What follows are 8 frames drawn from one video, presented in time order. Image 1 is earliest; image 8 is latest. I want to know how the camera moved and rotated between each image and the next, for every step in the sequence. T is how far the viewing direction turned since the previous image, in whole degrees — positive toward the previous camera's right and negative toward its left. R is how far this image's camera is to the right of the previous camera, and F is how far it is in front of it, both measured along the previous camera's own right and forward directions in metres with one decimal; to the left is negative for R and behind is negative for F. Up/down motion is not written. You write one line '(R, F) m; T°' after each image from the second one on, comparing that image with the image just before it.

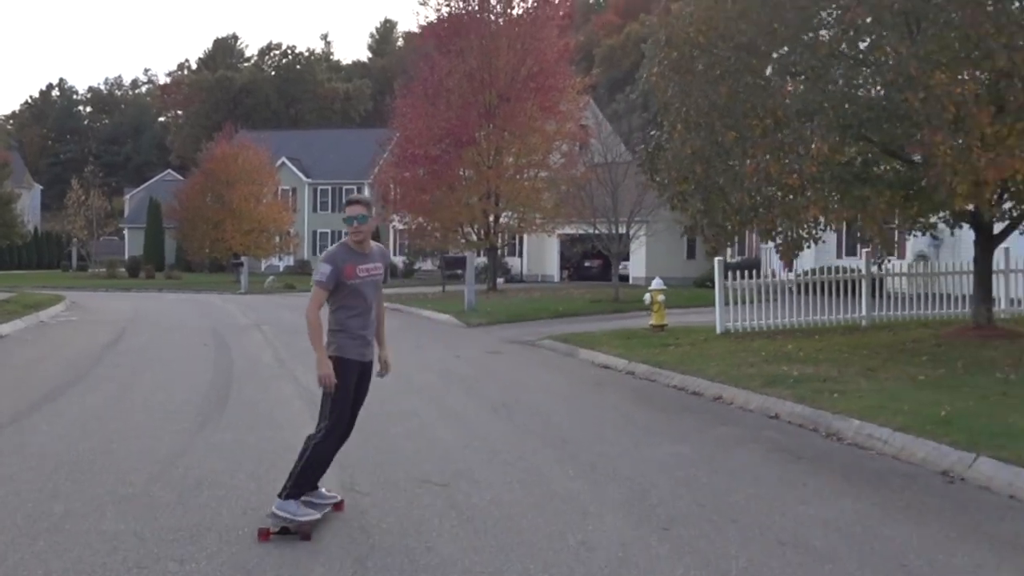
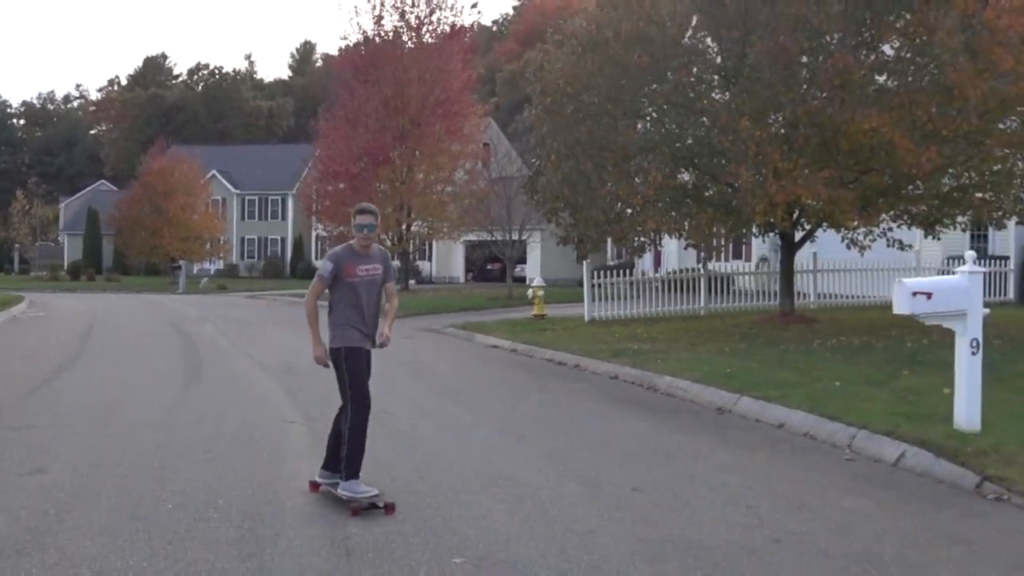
(+0.3, -3.6) m; +5°
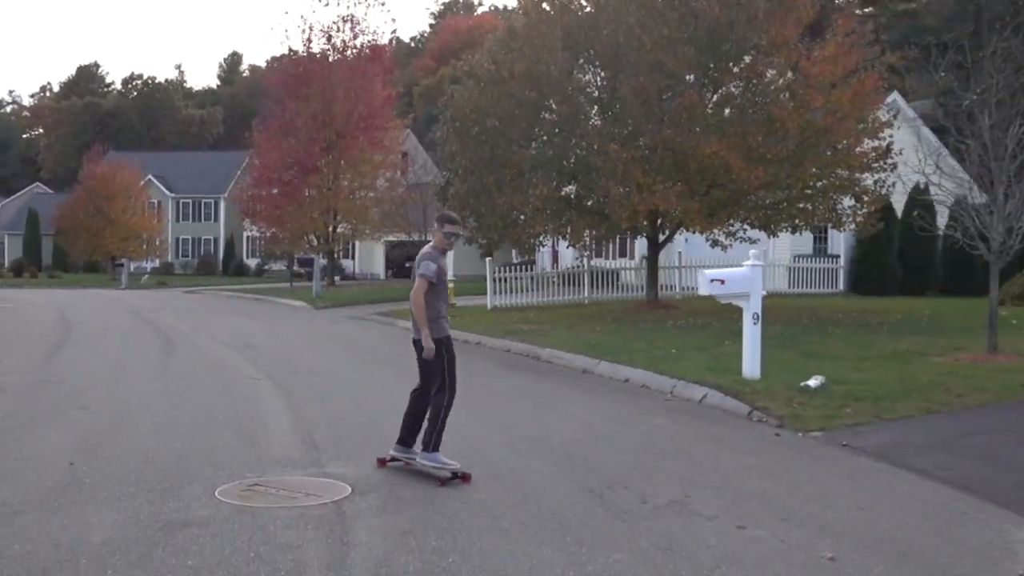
(+0.1, -3.8) m; +5°
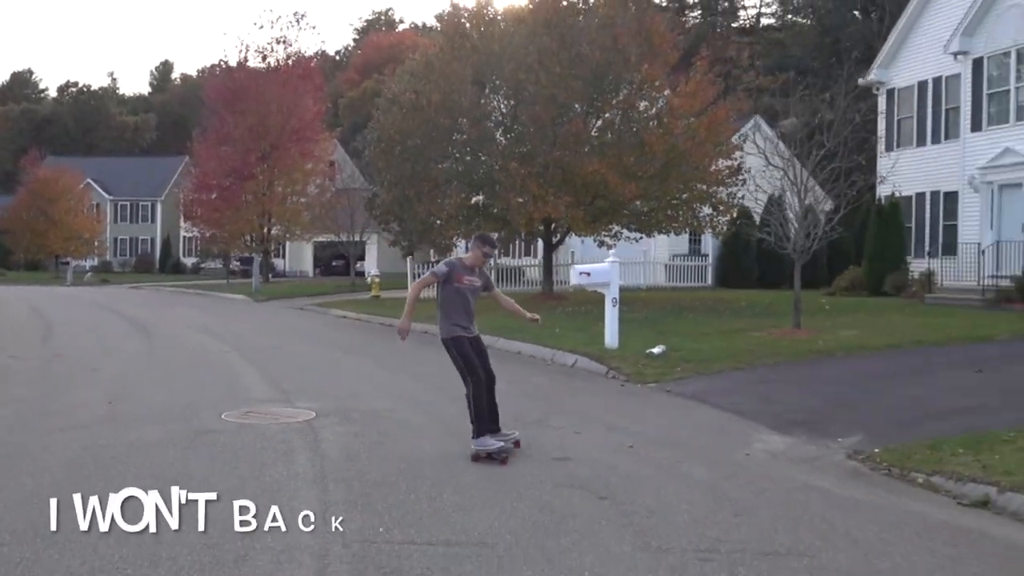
(+0.1, -4.2) m; +5°
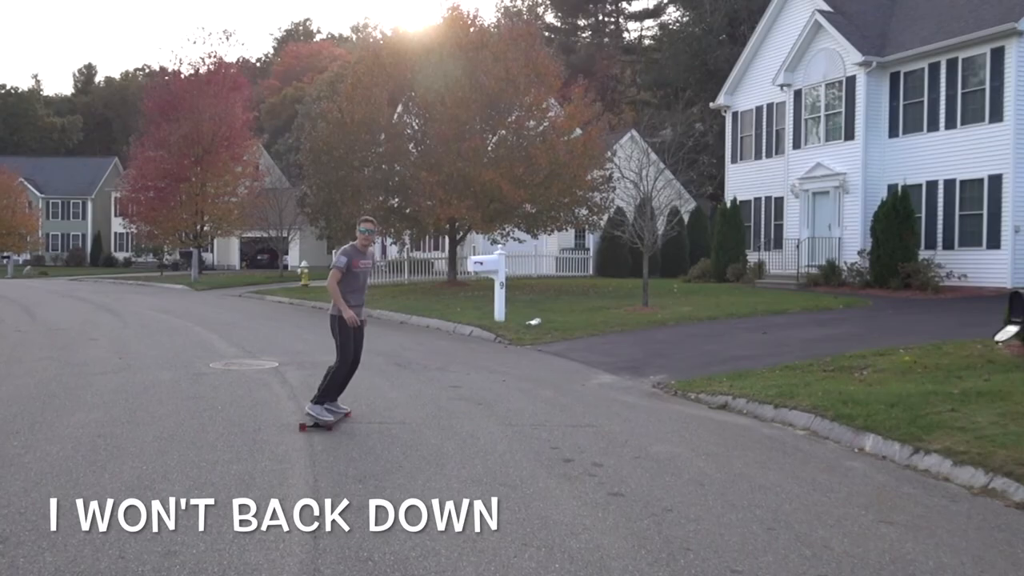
(+0.1, -5.1) m; +5°
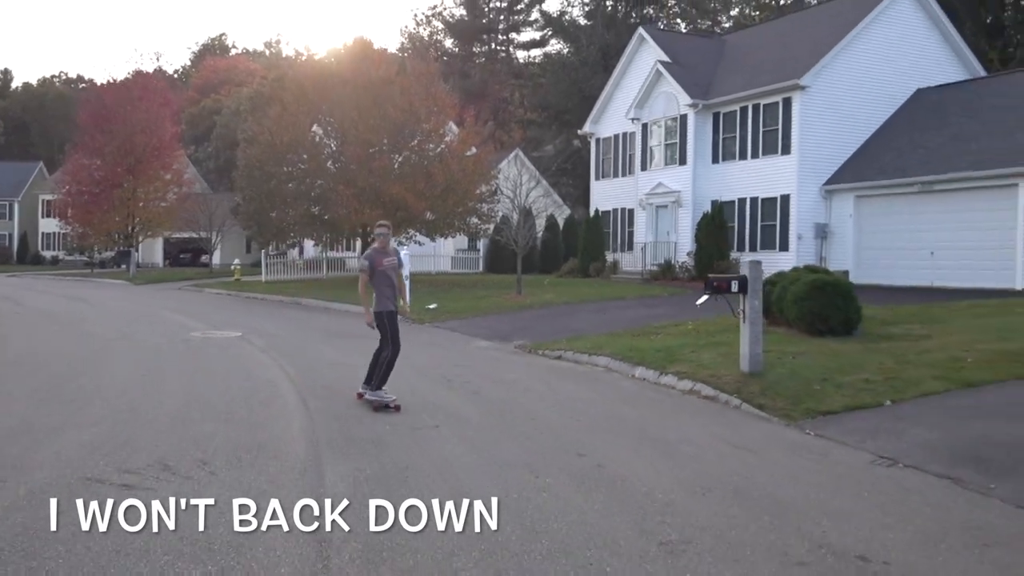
(0.0, -6.8) m; +6°
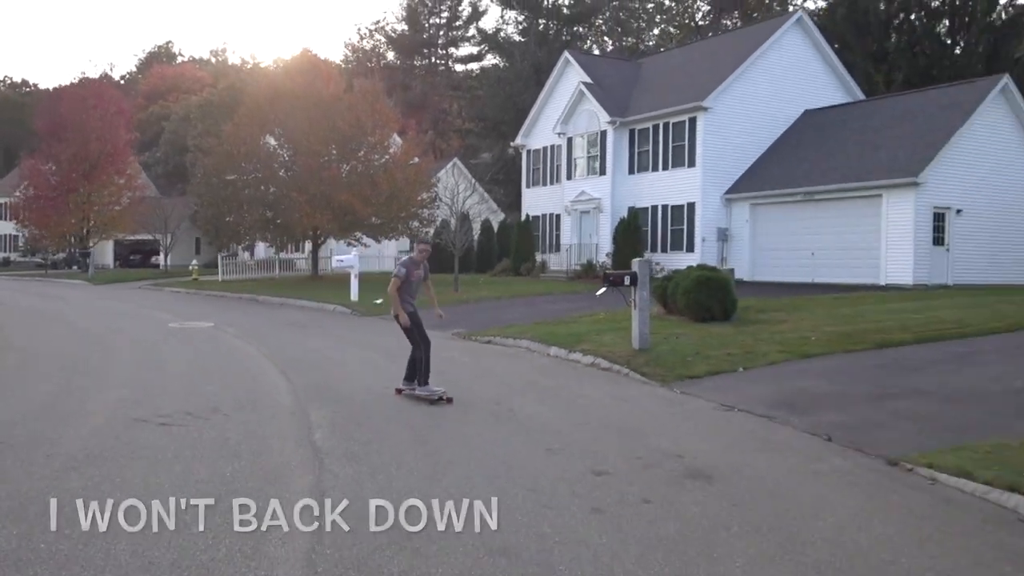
(+0.1, -4.0) m; +3°
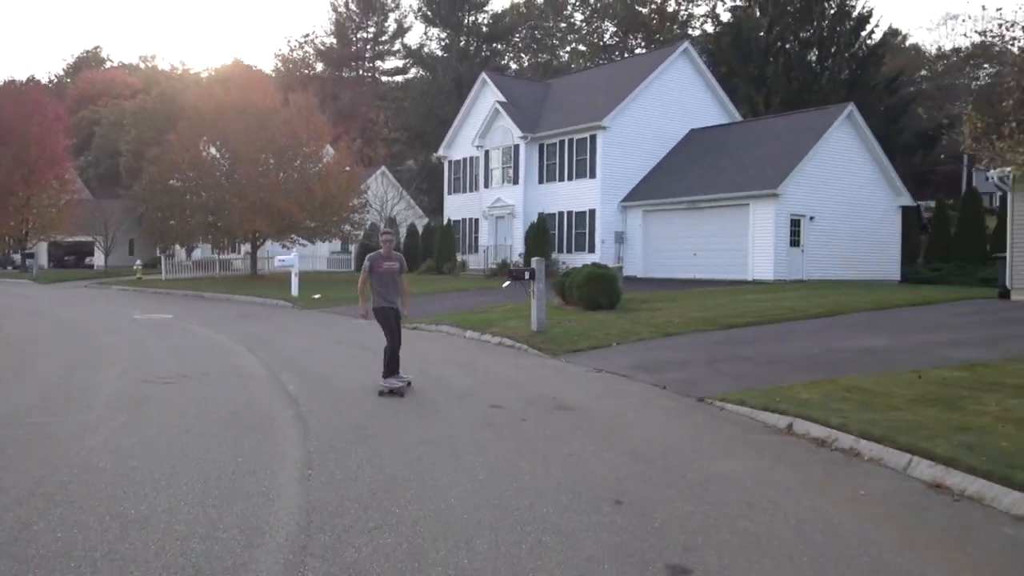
(+0.1, -4.8) m; +4°
